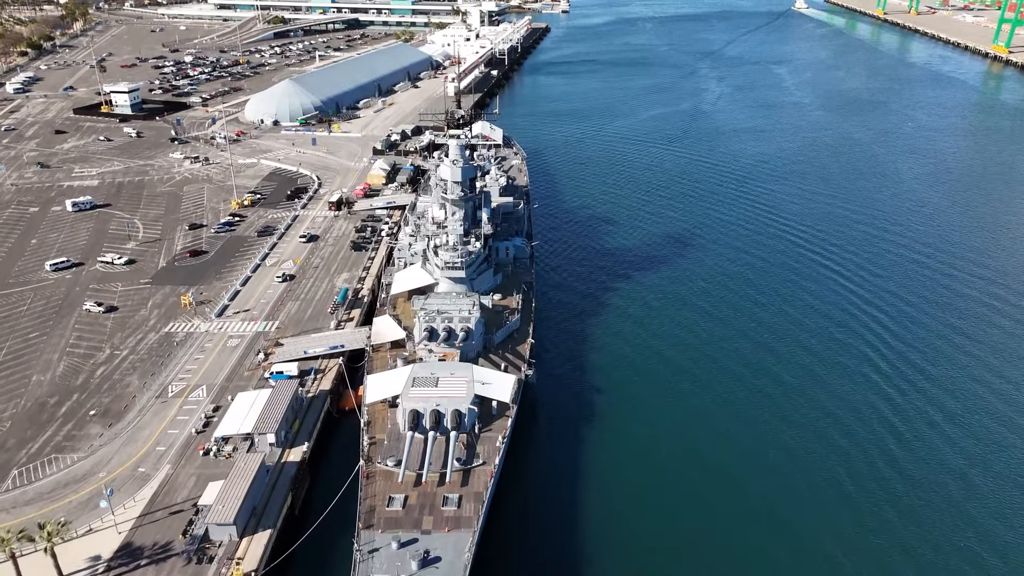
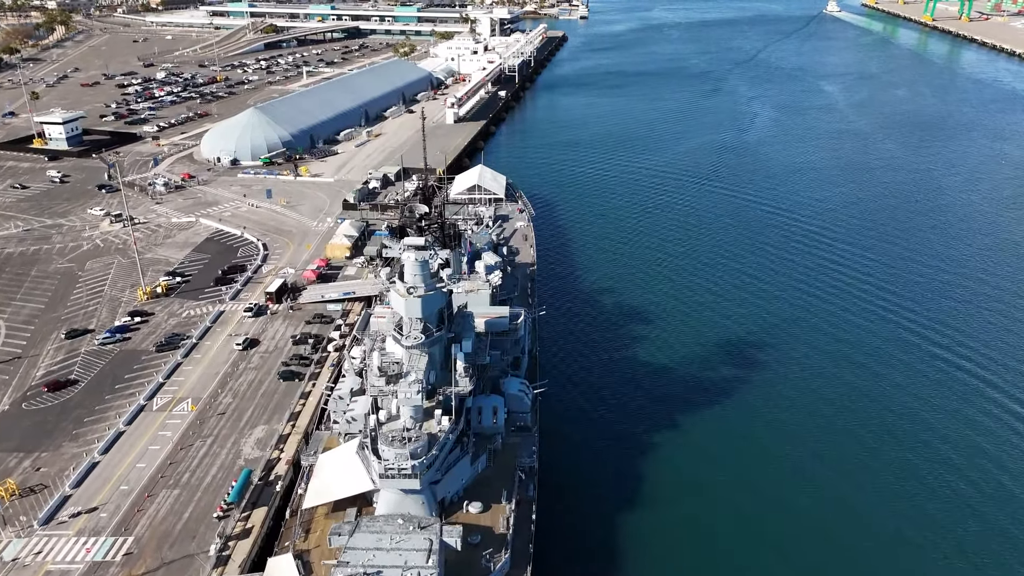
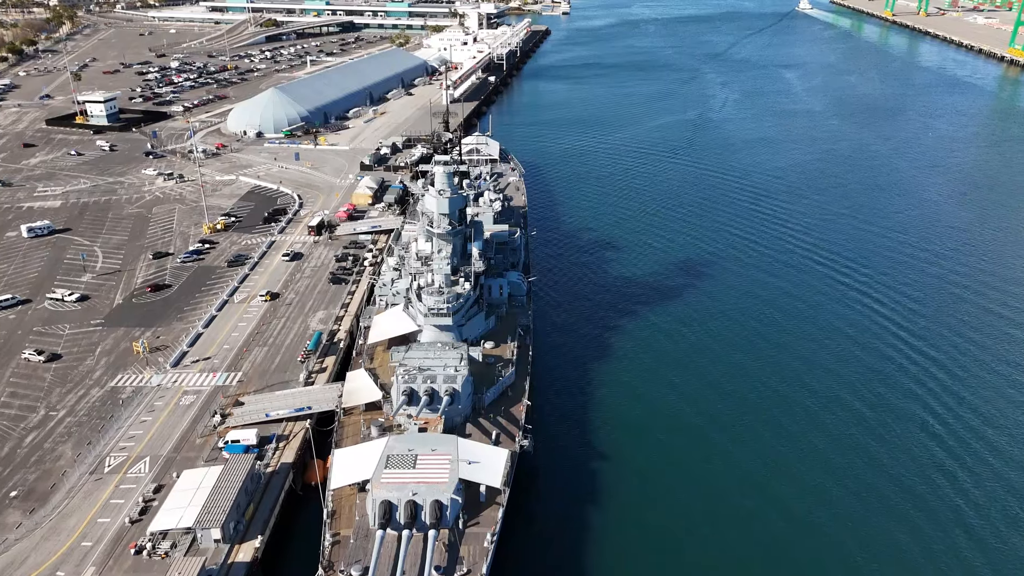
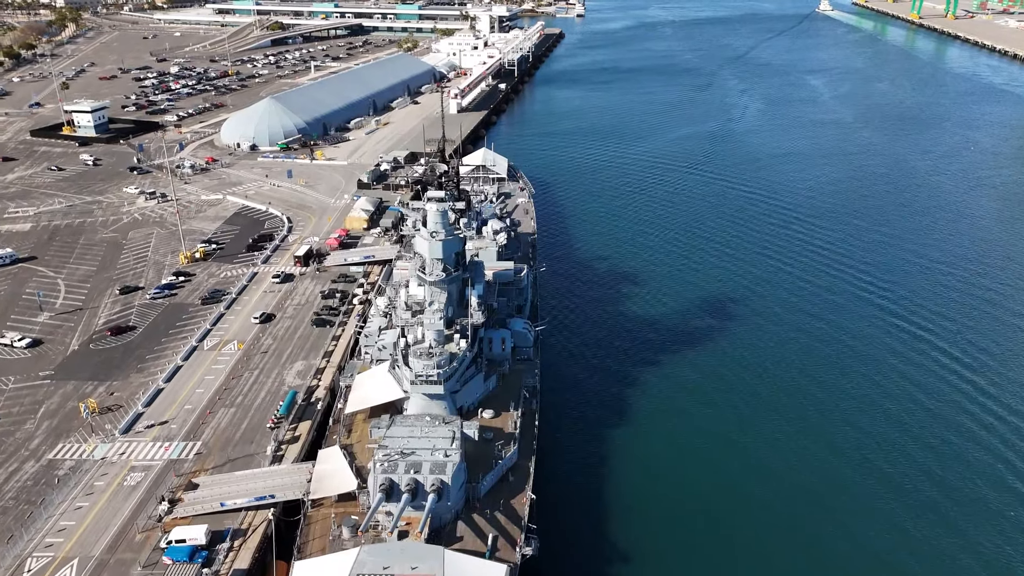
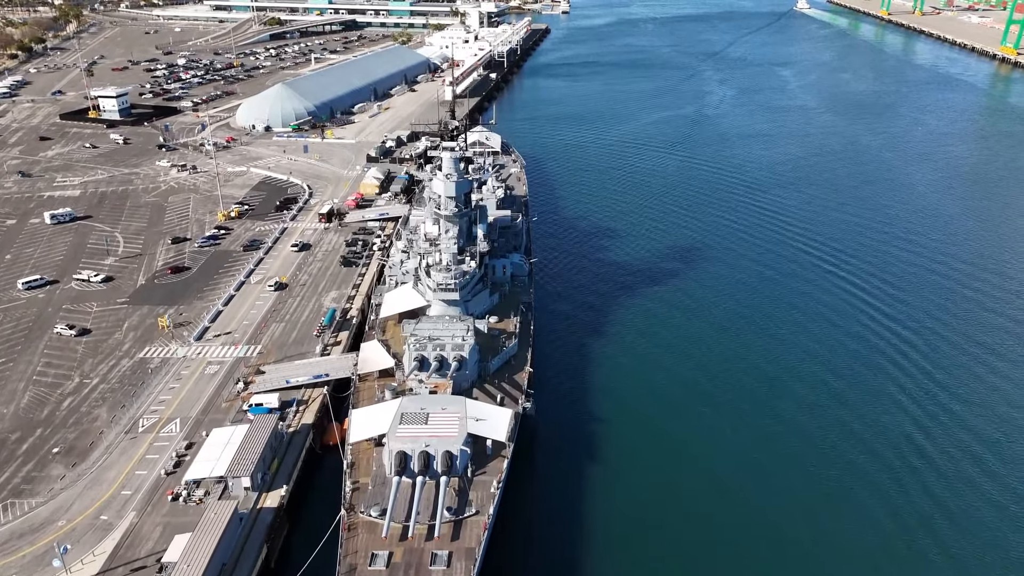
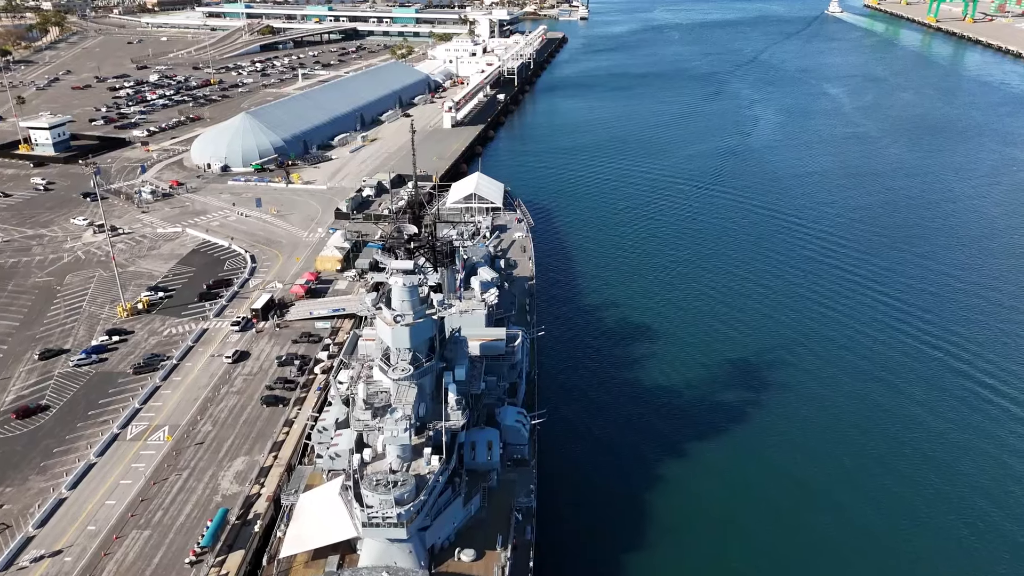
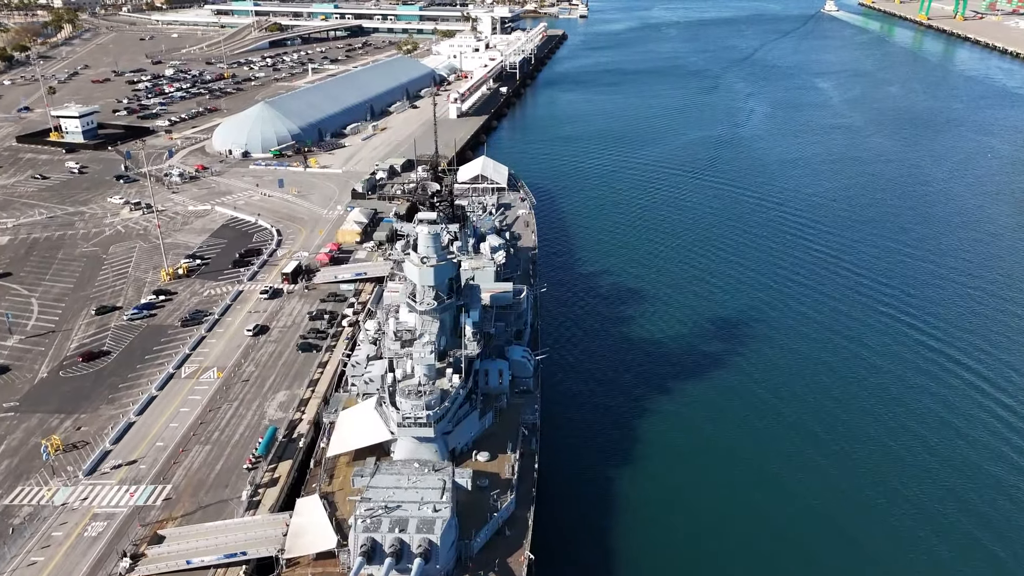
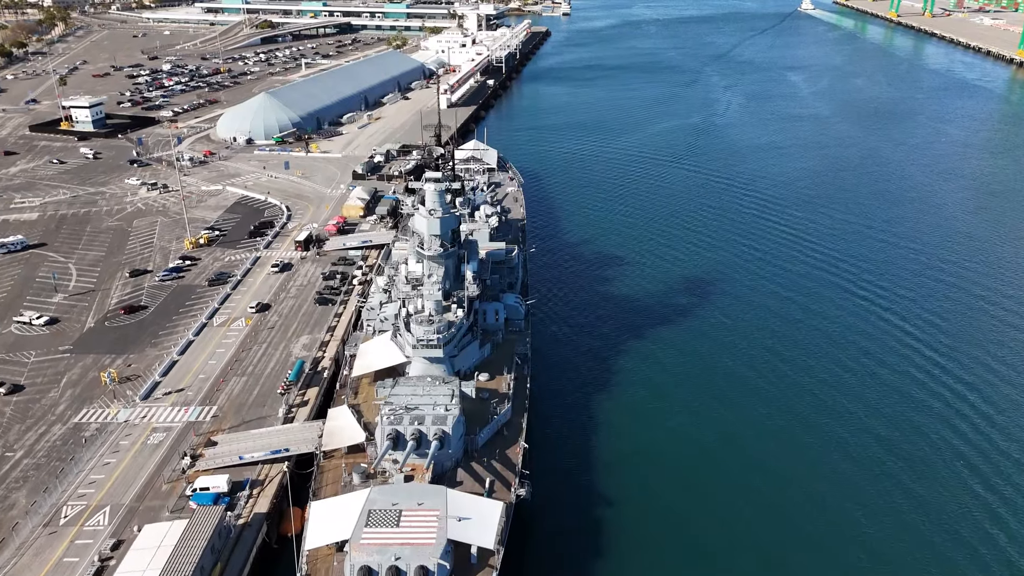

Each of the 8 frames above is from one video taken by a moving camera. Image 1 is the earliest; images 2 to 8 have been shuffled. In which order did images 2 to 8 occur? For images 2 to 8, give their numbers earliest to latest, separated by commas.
5, 3, 8, 4, 7, 2, 6
